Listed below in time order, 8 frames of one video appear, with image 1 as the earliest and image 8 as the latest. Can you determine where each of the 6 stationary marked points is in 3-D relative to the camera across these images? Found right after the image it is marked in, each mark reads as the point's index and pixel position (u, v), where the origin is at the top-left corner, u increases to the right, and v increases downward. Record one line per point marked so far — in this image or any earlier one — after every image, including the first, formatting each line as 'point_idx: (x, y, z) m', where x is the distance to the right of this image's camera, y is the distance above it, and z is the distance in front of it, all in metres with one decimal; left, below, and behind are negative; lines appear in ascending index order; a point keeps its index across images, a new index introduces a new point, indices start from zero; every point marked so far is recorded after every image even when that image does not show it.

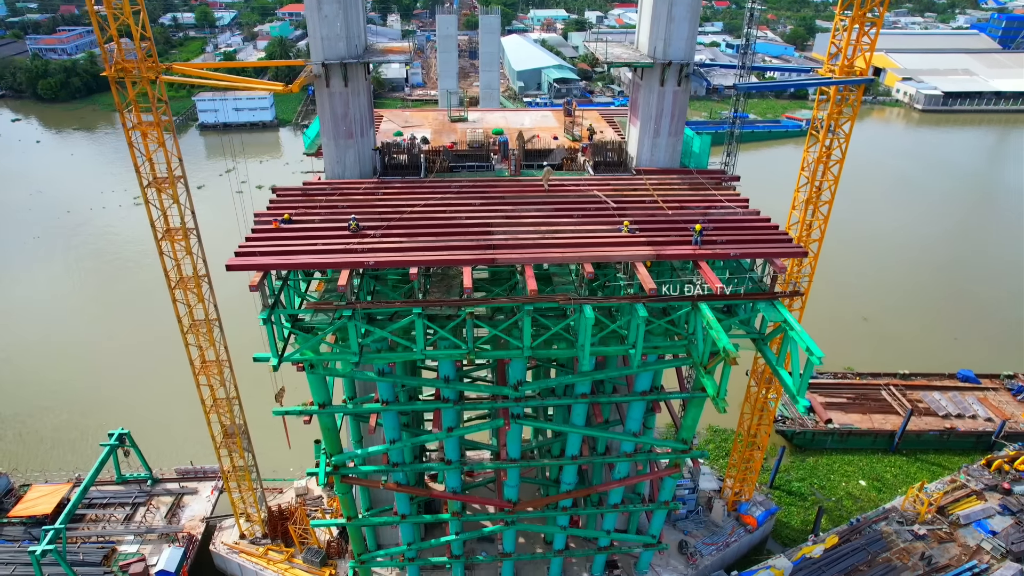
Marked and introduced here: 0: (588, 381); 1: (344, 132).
0: (+2.2, -2.6, +18.5) m
1: (-4.9, +4.6, +19.2) m
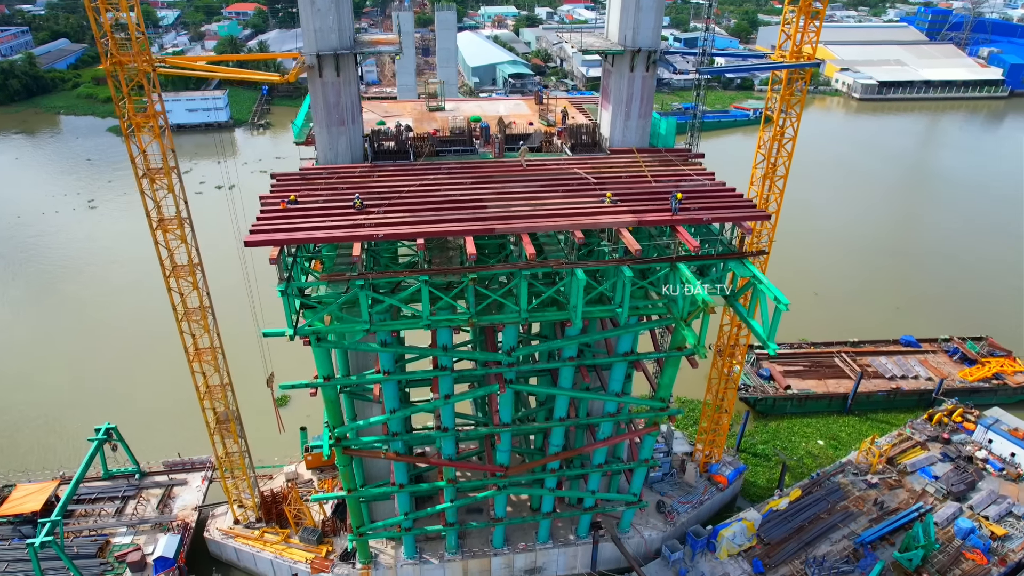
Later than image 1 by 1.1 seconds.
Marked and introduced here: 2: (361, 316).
0: (+2.0, -1.7, +20.0) m
1: (-5.4, +5.3, +20.2) m
2: (-3.7, -0.7, +16.6) m
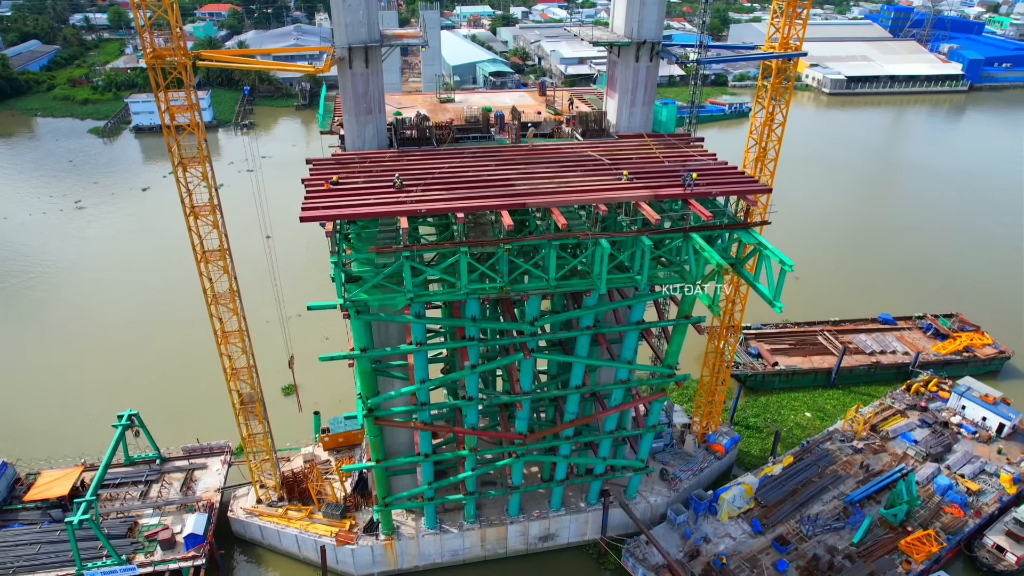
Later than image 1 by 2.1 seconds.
0: (+2.7, -0.9, +21.6) m
1: (-4.9, +6.0, +21.5) m
2: (-2.9, 0.0, +18.0) m
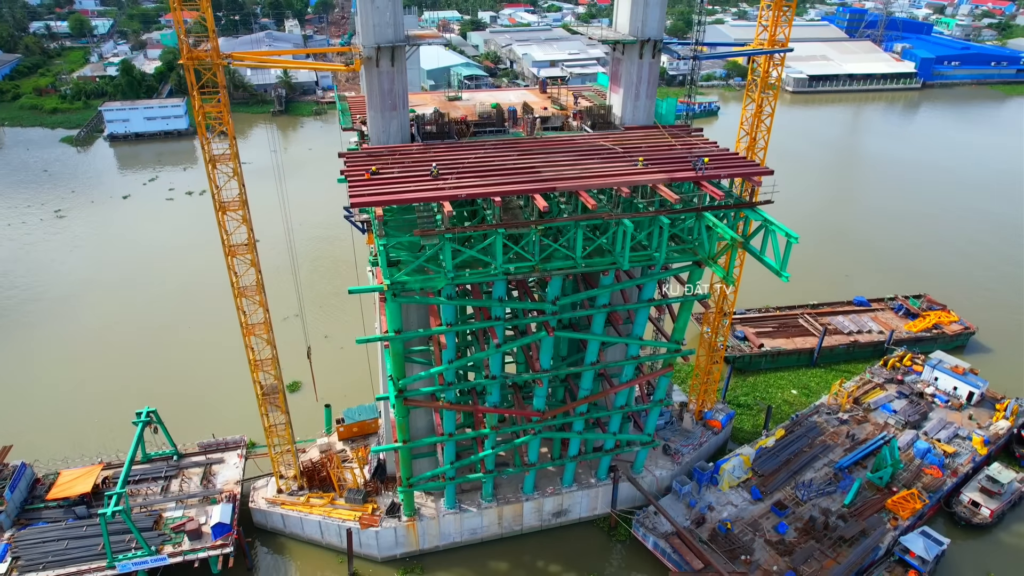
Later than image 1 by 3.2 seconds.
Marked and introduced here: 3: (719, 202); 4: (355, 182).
0: (+3.4, -0.2, +23.1) m
1: (-4.3, +6.4, +22.7) m
2: (-2.0, +0.6, +19.3) m
3: (+6.3, +2.6, +19.7) m
4: (-4.6, +3.1, +19.2) m
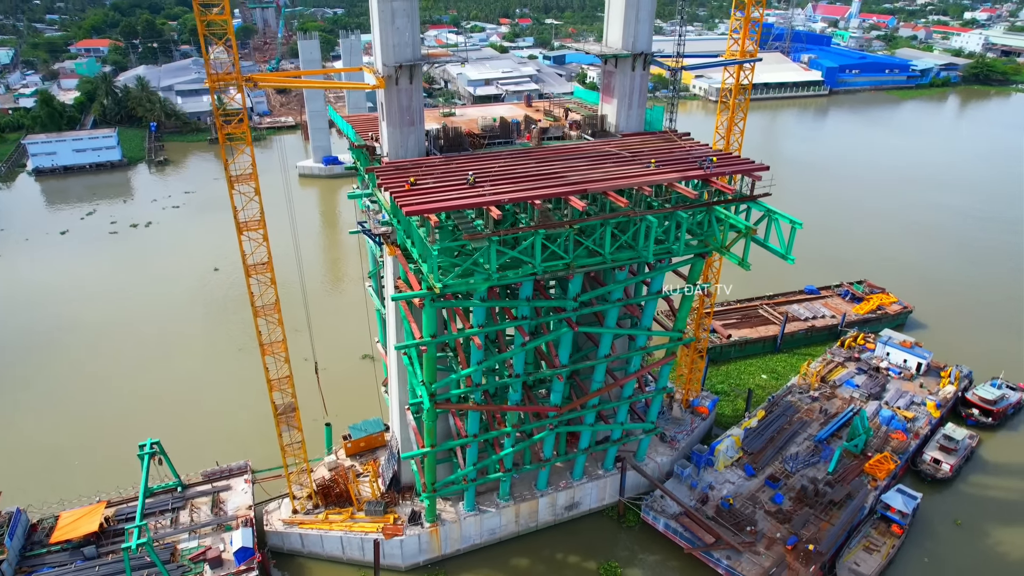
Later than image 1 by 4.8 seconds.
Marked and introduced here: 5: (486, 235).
0: (+4.2, 0.0, +24.8) m
1: (-3.8, +6.1, +23.7) m
2: (-0.8, +0.6, +20.4) m
3: (+7.2, +3.1, +21.7) m
4: (-3.6, +2.9, +20.2) m
5: (-0.8, +1.6, +19.5) m
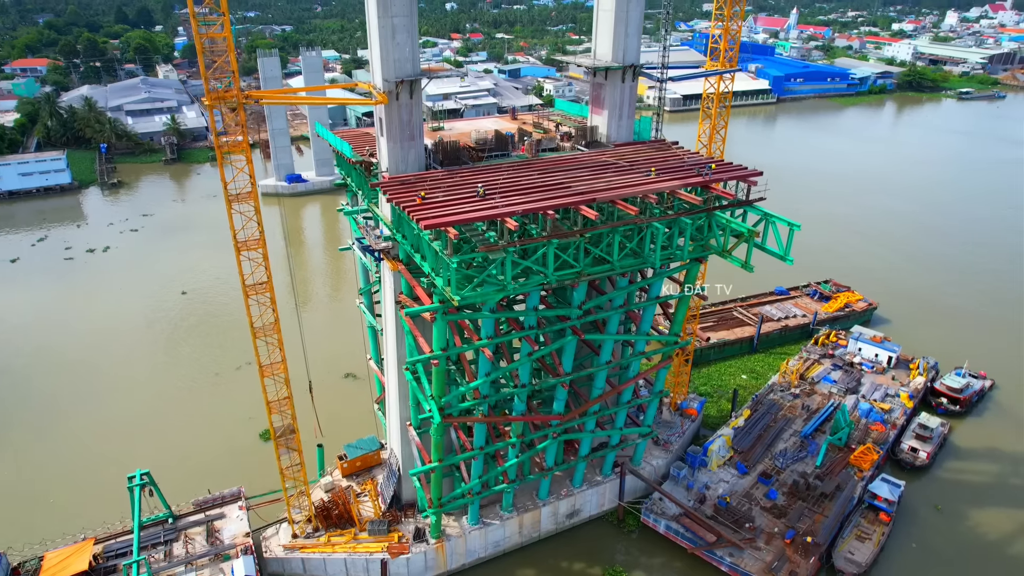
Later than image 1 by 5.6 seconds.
0: (+4.4, -0.3, +25.3) m
1: (-3.8, +5.6, +23.7) m
2: (-0.4, +0.2, +20.6) m
3: (+7.5, +3.0, +22.5) m
4: (-3.2, +2.5, +20.2) m
5: (-0.4, +1.2, +19.7) m
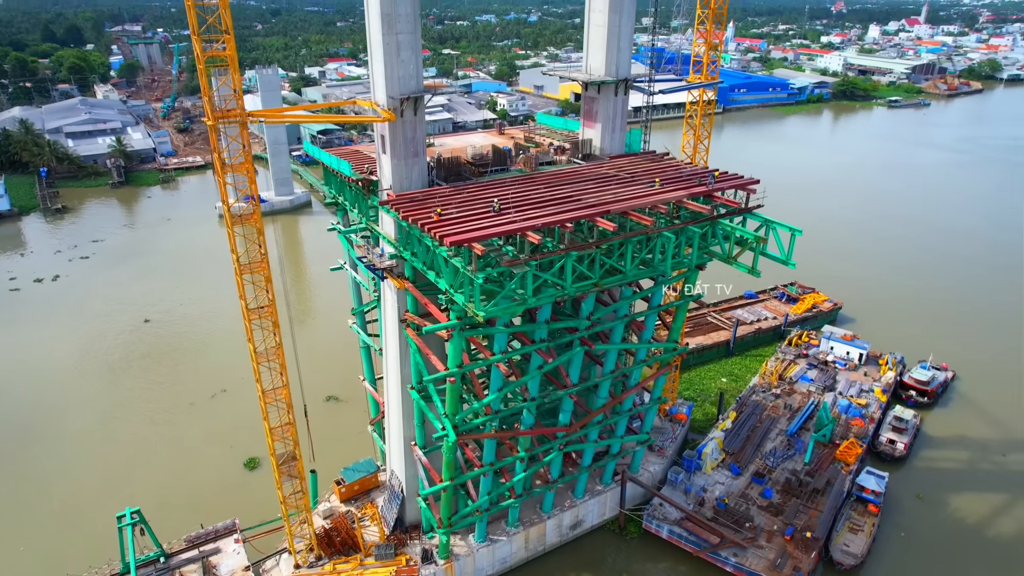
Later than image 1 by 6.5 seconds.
0: (+4.6, -0.6, +25.6) m
1: (-3.7, +4.9, +23.6) m
2: (+0.3, -0.2, +20.6) m
3: (+7.8, +2.8, +23.1) m
4: (-2.6, +1.9, +20.0) m
5: (+0.3, +0.8, +19.7) m
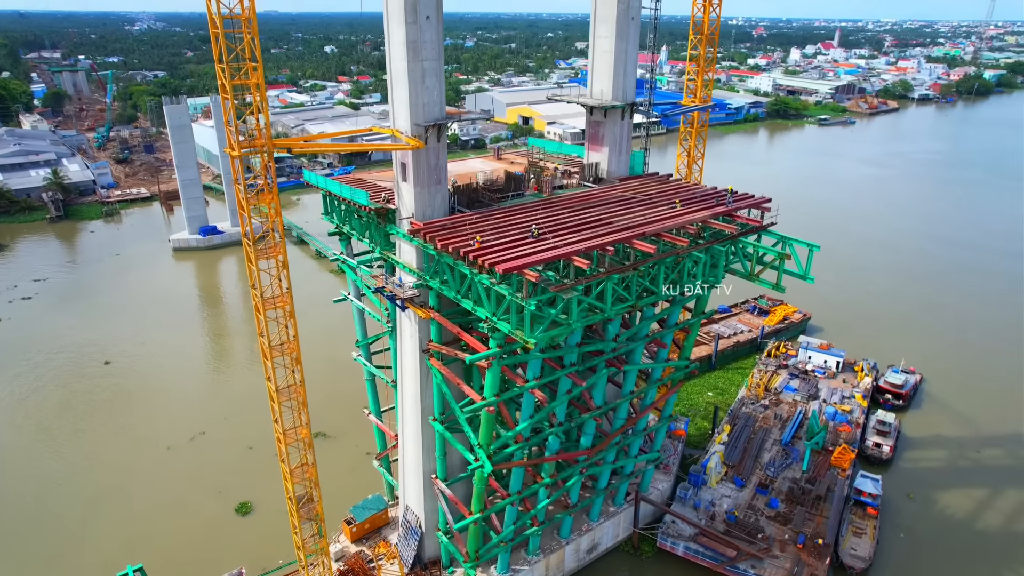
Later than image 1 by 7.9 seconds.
0: (+5.5, -1.4, +25.9) m
1: (-2.8, +3.9, +23.3) m
2: (+1.6, -1.0, +20.5) m
3: (+8.7, +2.2, +23.8) m
4: (-1.3, +1.1, +19.7) m
5: (+1.6, +0.1, +19.6) m
